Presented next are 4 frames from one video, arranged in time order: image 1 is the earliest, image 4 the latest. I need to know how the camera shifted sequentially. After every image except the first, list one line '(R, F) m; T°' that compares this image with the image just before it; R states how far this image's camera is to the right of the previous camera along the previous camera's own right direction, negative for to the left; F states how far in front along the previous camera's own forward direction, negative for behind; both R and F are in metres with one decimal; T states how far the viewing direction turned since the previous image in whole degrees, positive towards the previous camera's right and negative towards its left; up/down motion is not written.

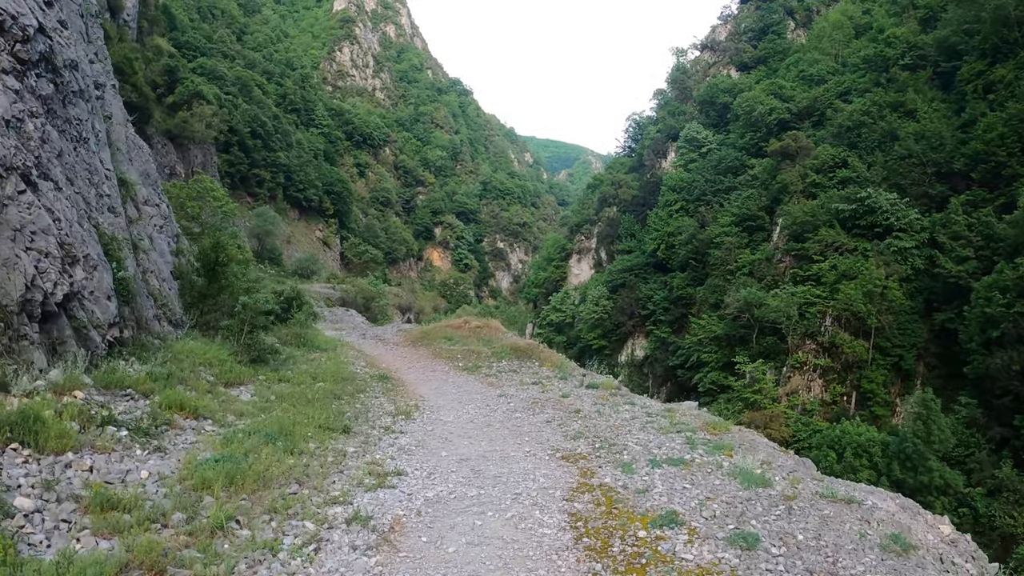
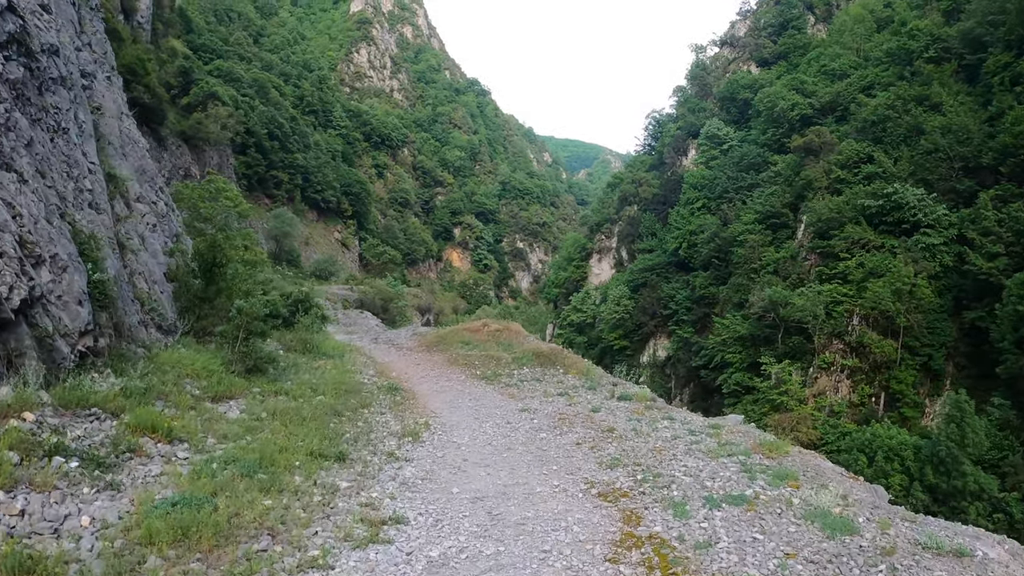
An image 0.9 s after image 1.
(-0.1, +1.2) m; -2°
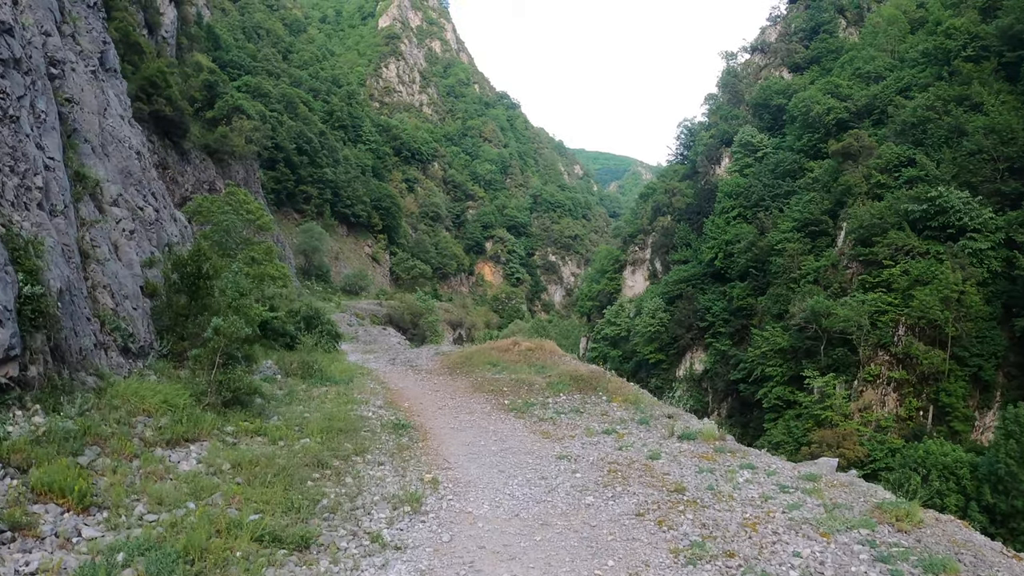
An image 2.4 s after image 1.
(0.0, +1.9) m; -3°
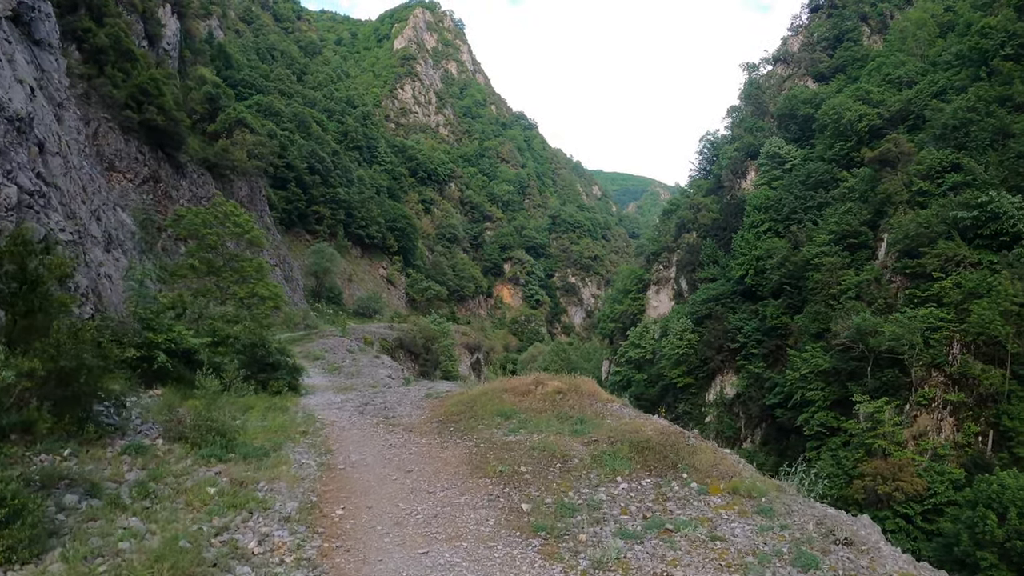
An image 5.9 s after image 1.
(0.0, +4.4) m; -2°
